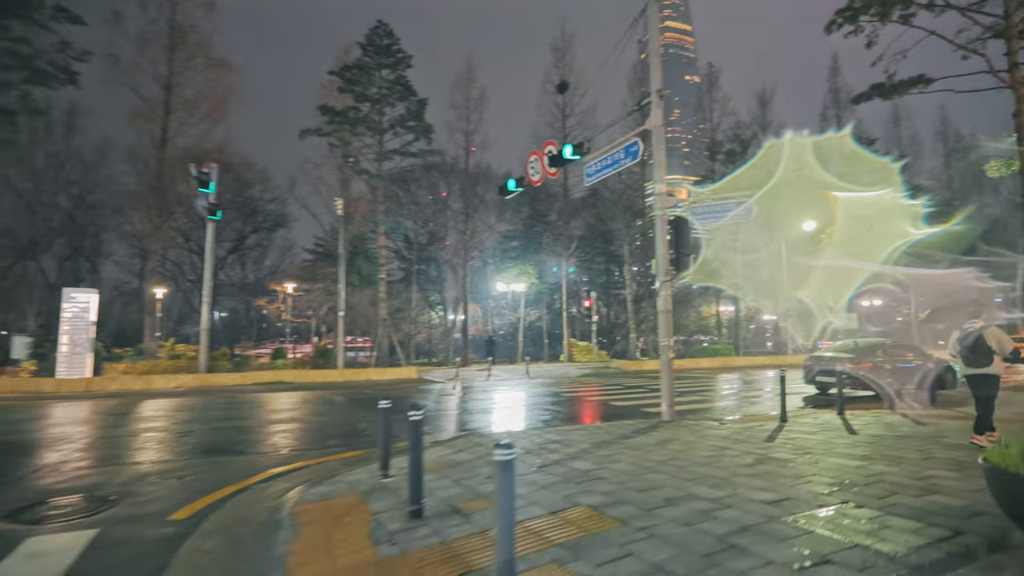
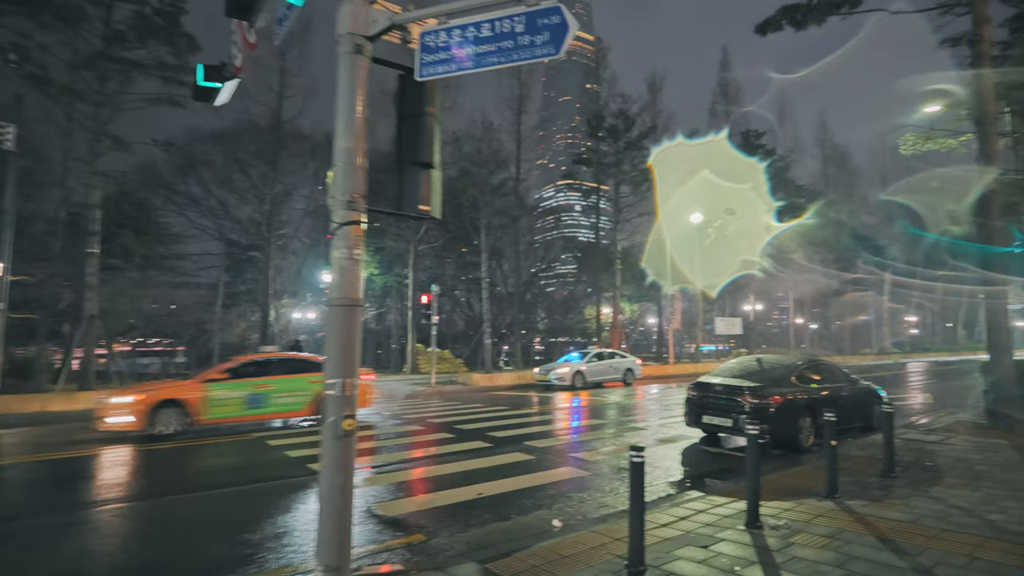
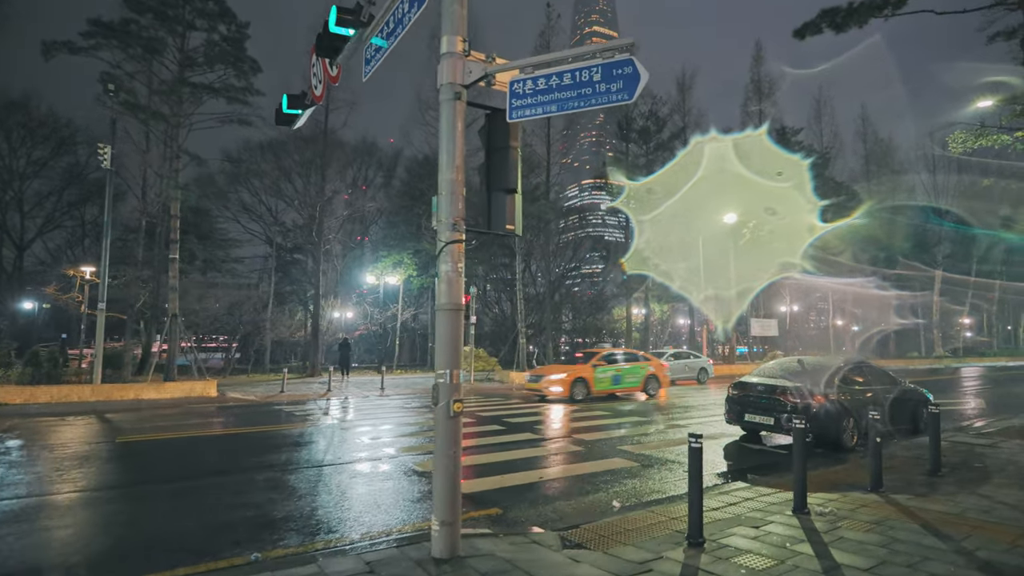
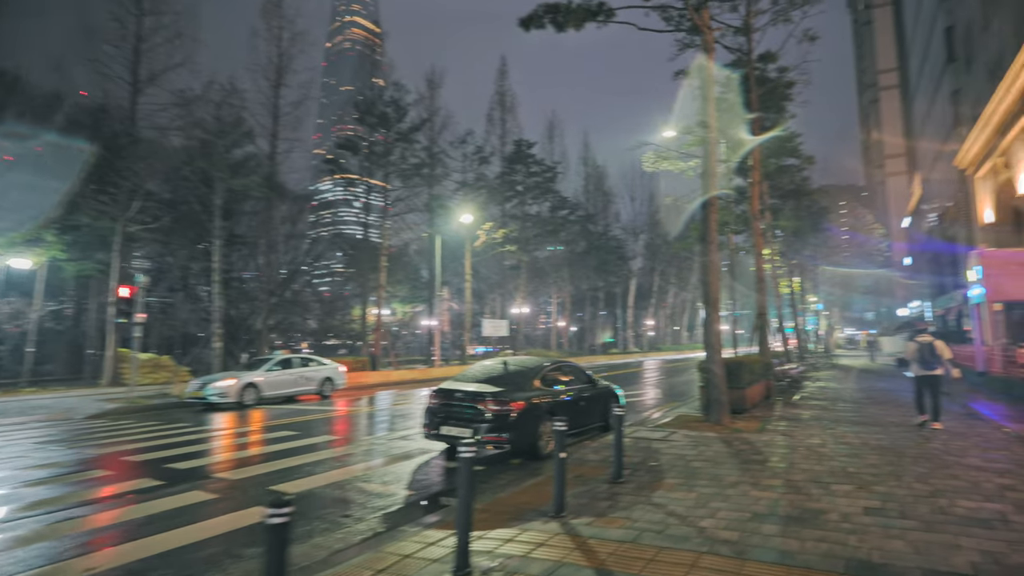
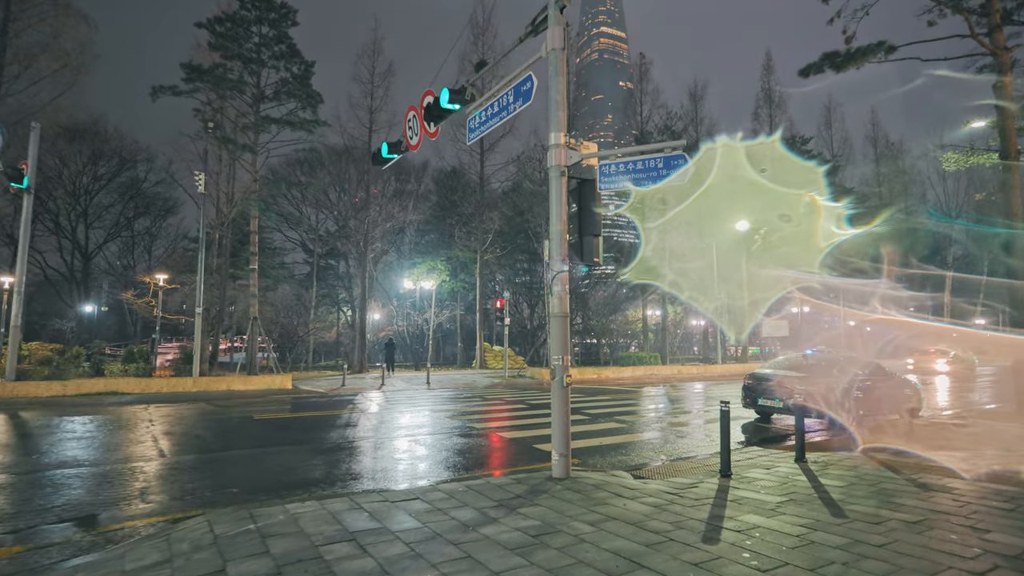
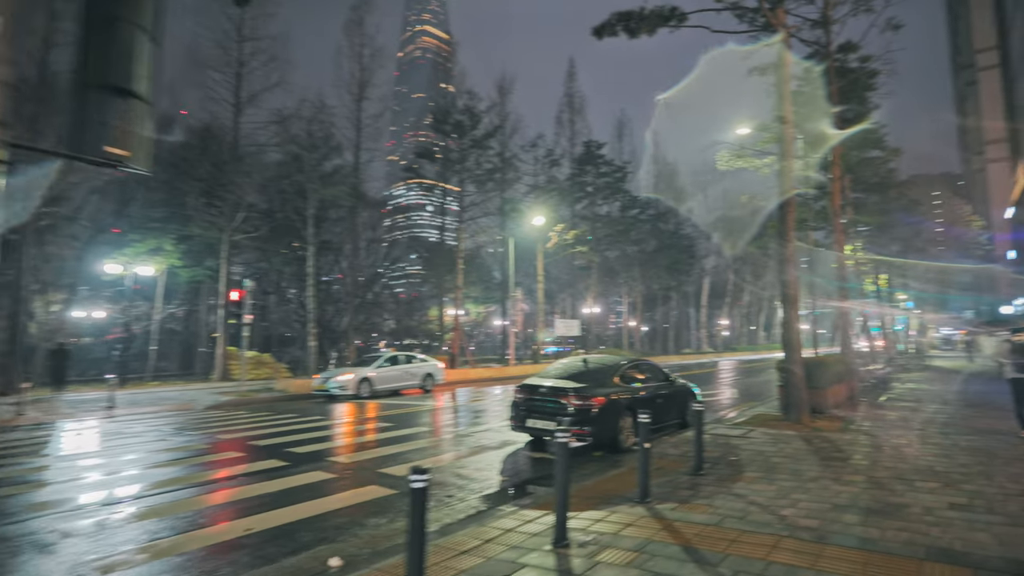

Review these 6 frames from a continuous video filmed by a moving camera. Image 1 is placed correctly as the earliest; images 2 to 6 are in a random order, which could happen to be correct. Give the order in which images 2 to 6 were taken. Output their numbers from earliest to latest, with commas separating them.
5, 3, 2, 6, 4
